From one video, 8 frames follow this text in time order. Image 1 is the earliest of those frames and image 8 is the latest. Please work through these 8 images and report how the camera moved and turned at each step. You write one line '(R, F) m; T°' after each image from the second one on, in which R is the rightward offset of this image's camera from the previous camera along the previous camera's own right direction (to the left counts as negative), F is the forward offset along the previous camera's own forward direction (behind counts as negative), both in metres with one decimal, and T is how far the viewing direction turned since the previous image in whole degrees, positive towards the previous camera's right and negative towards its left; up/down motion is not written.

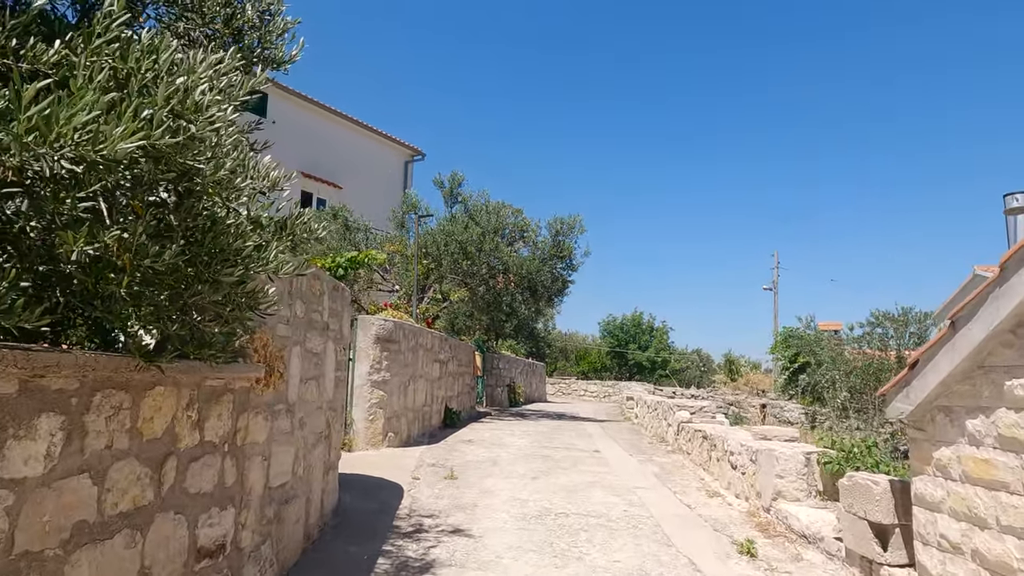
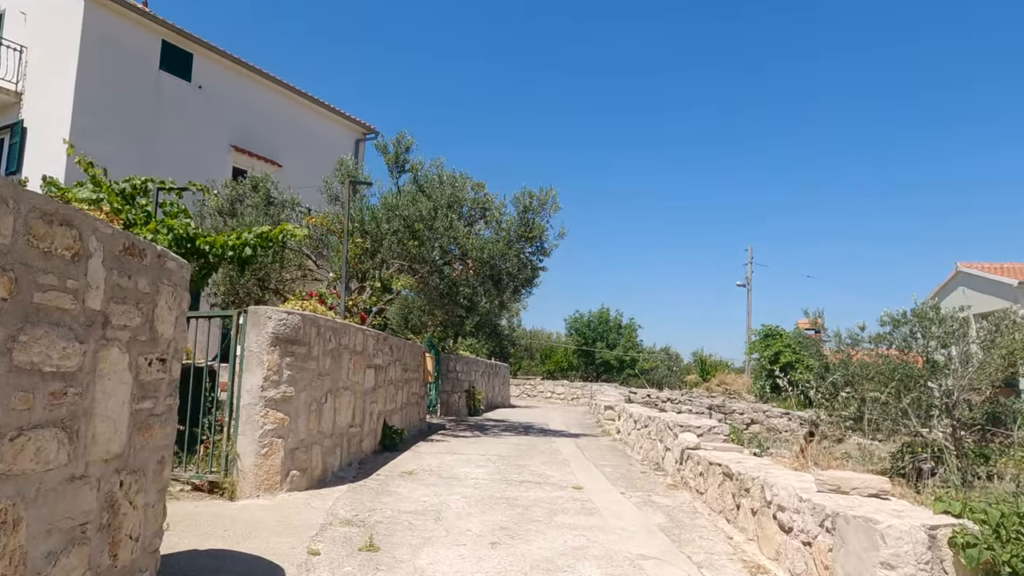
(+0.1, +2.3) m; +3°
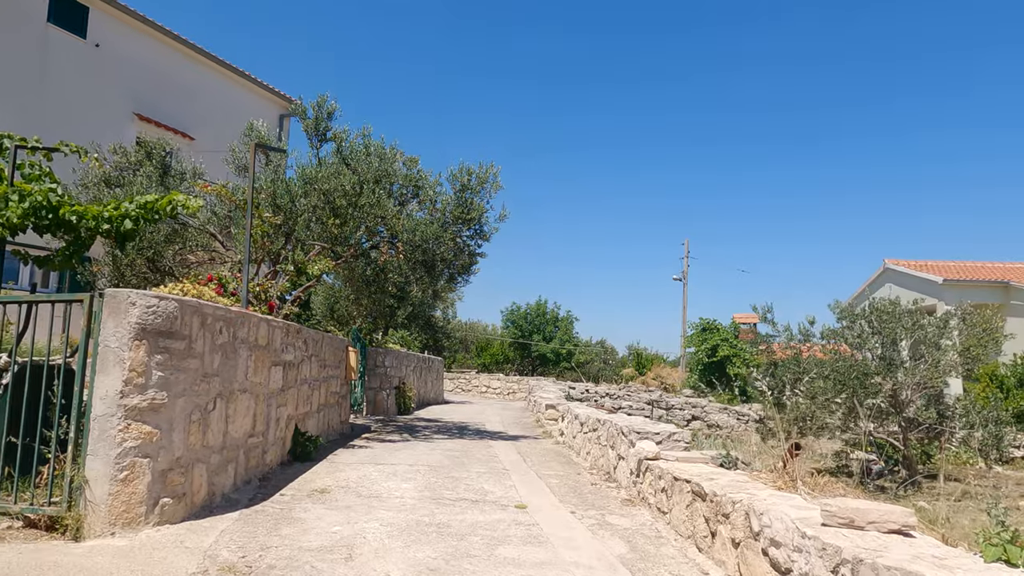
(0.0, +1.1) m; +6°
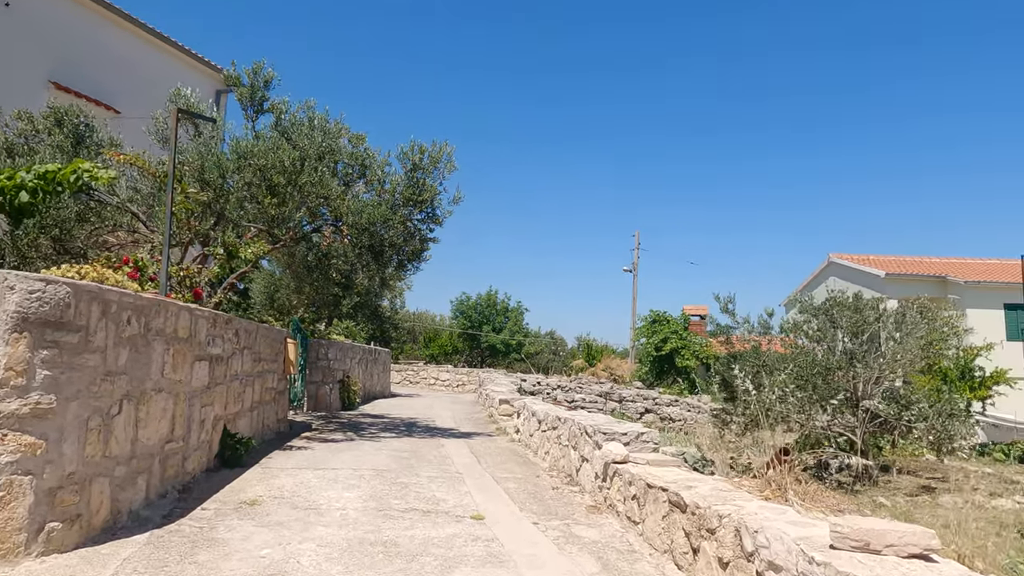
(-0.1, +0.6) m; +4°
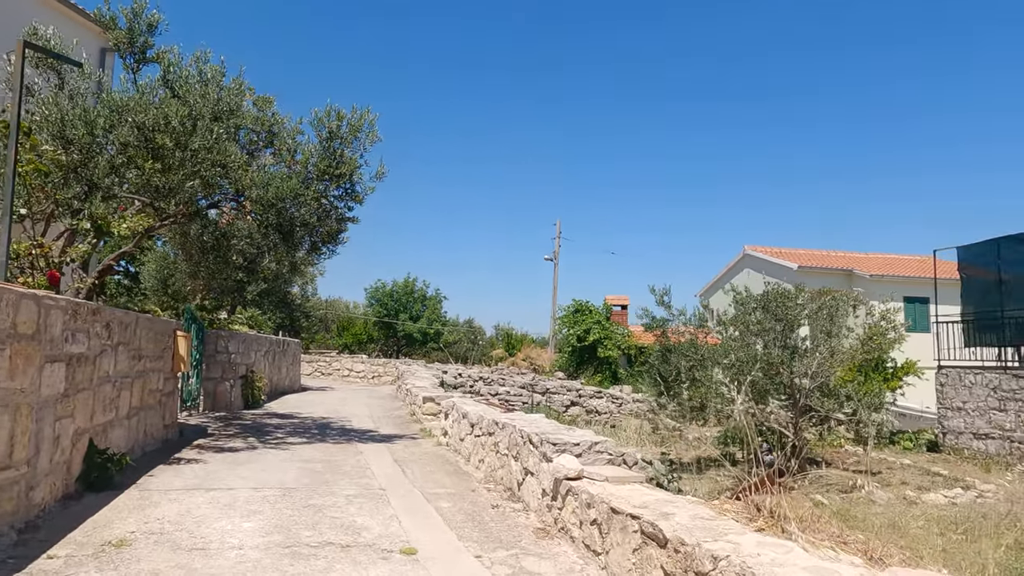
(-0.2, +0.9) m; +7°
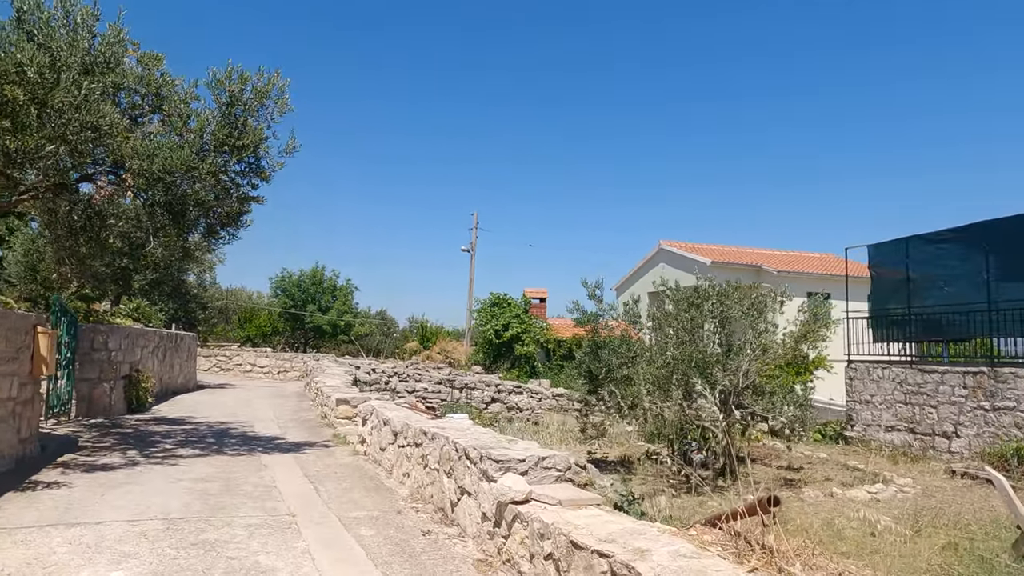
(-0.2, +0.7) m; +8°
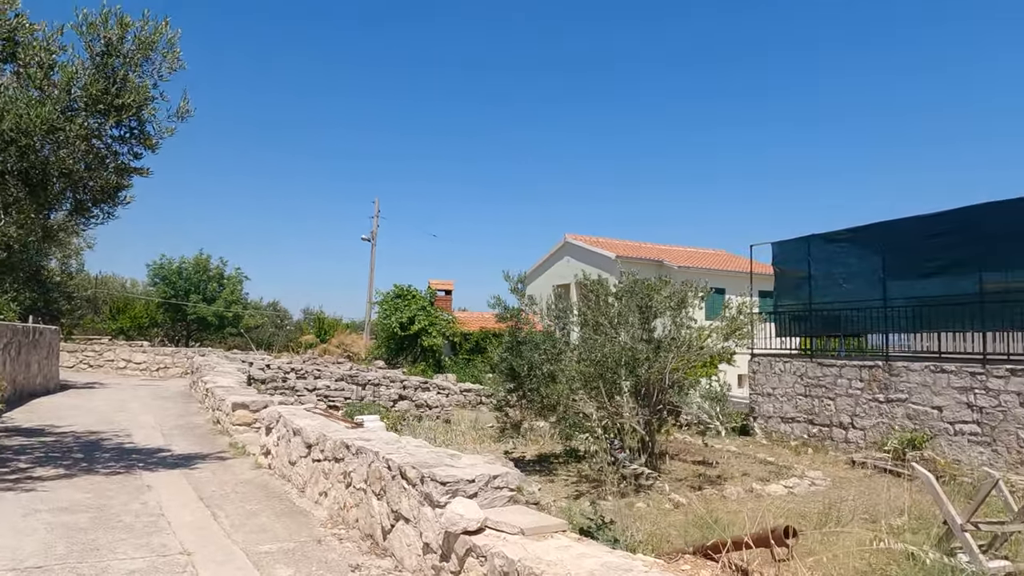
(-0.3, +0.7) m; +9°
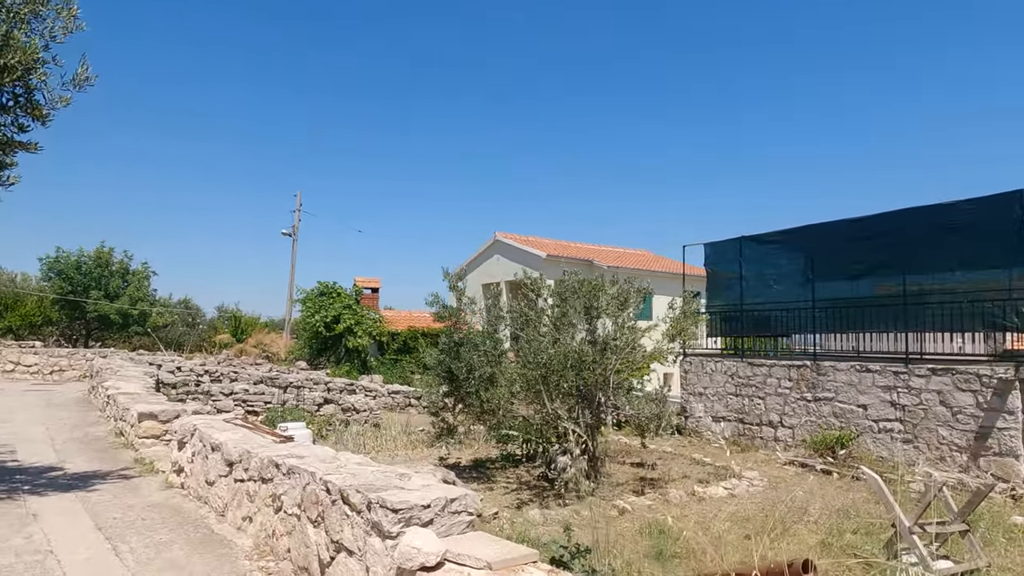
(-0.2, +0.5) m; +7°
